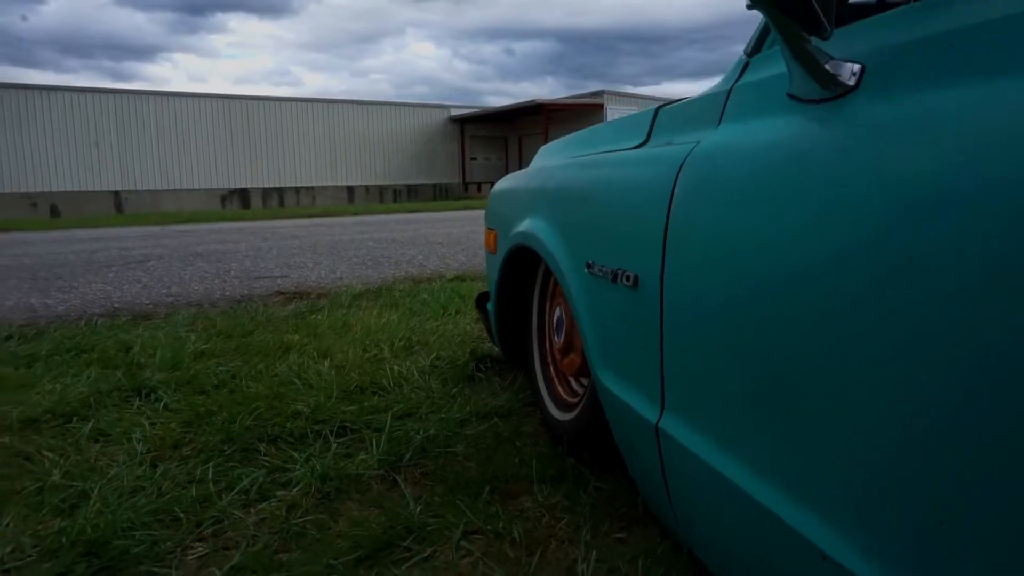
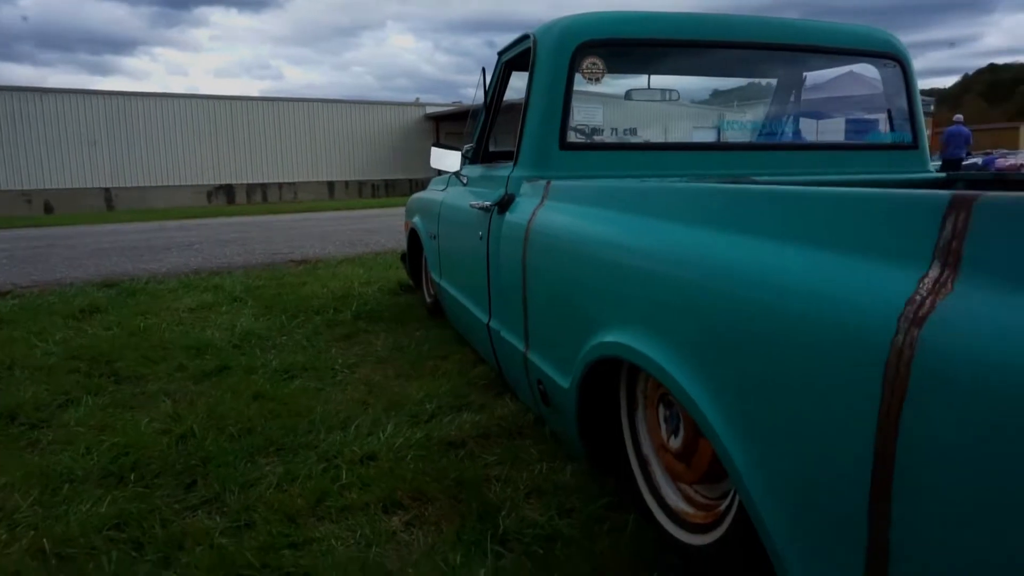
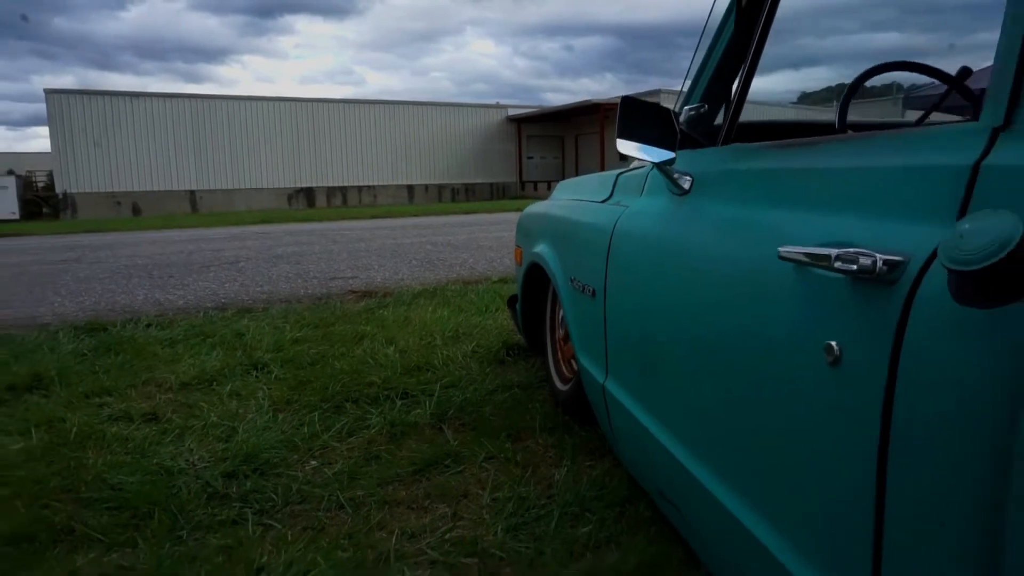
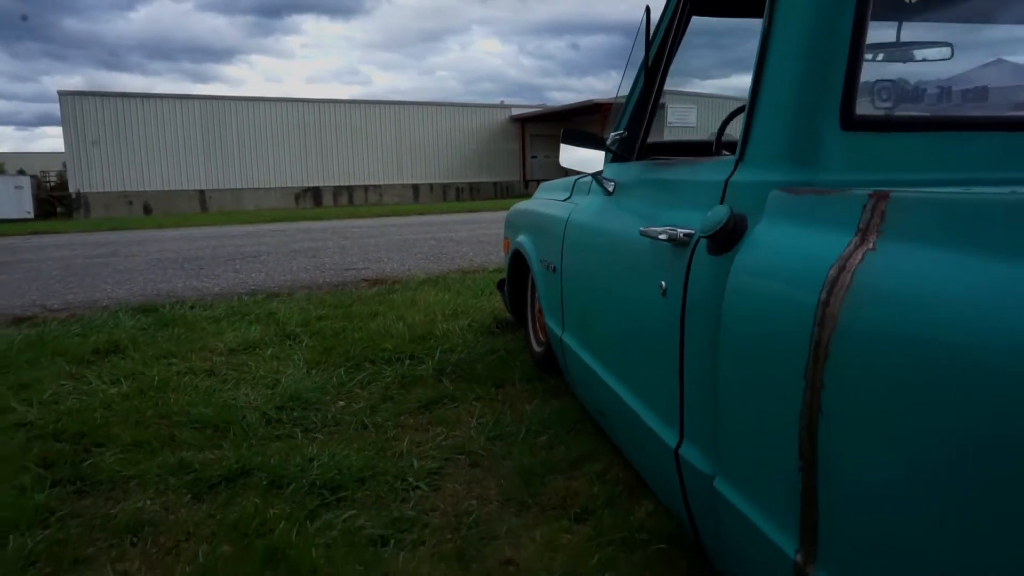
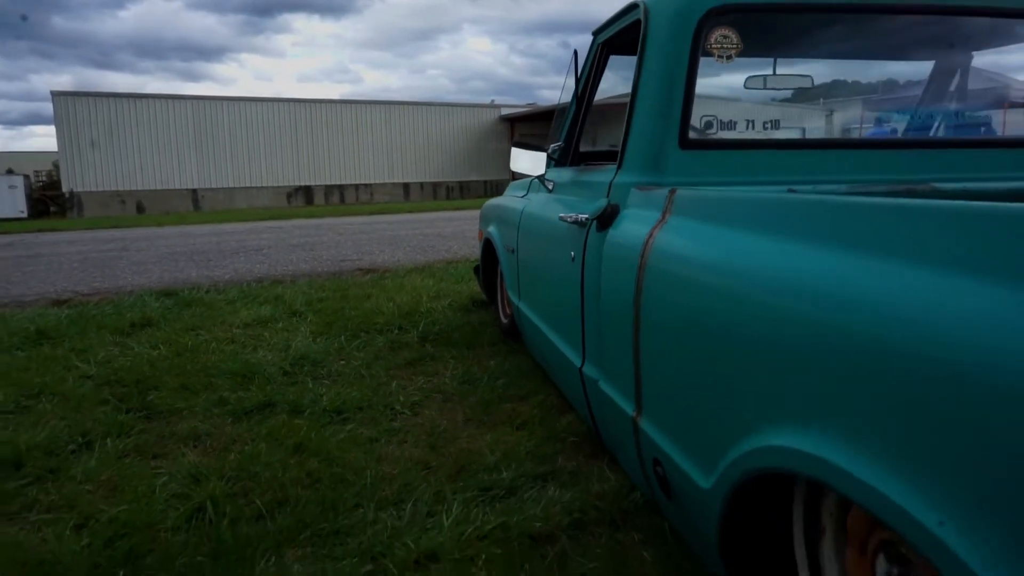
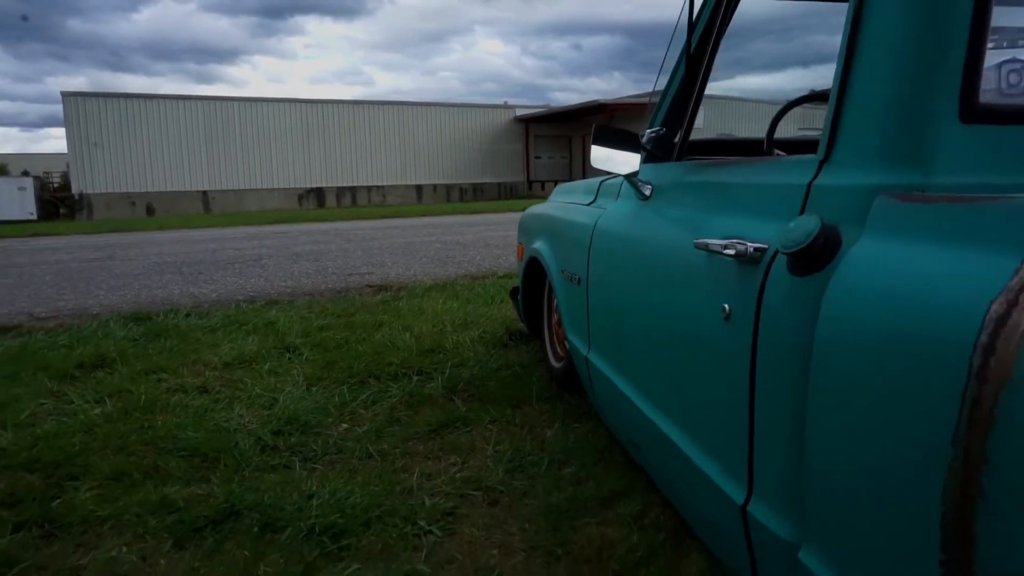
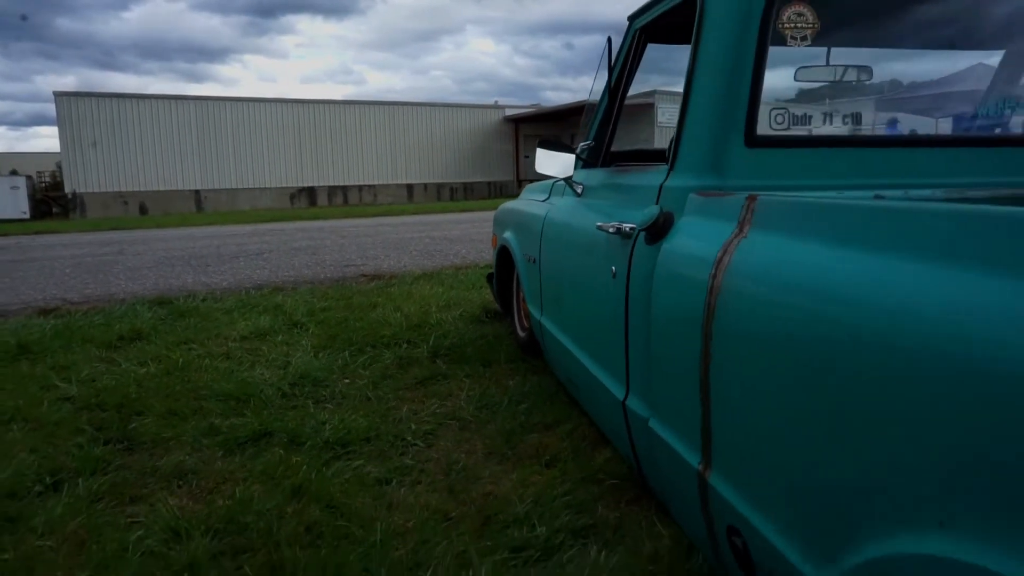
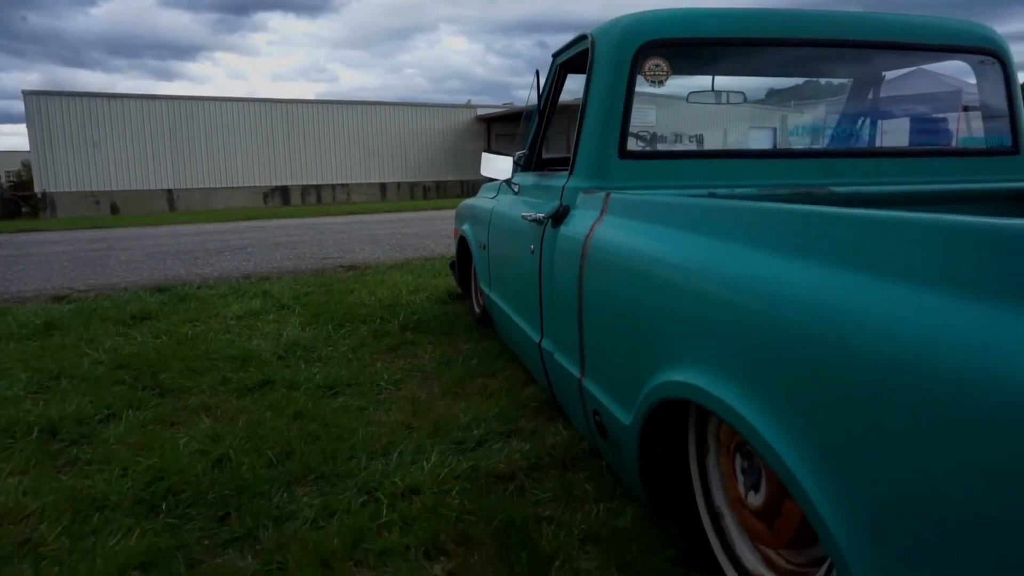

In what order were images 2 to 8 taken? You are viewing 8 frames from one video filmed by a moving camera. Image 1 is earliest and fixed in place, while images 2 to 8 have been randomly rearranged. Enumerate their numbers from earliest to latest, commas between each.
3, 6, 4, 7, 5, 8, 2
